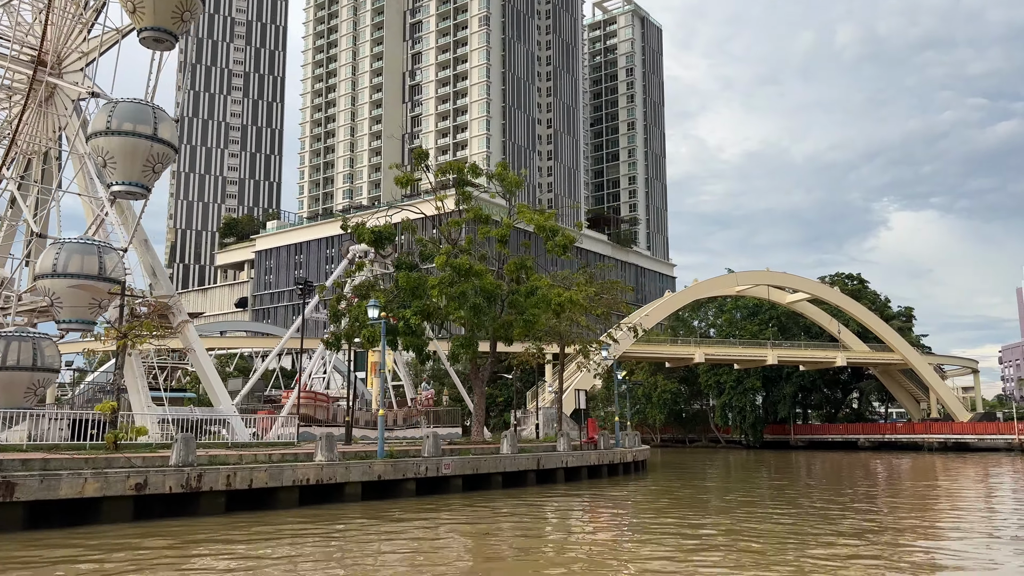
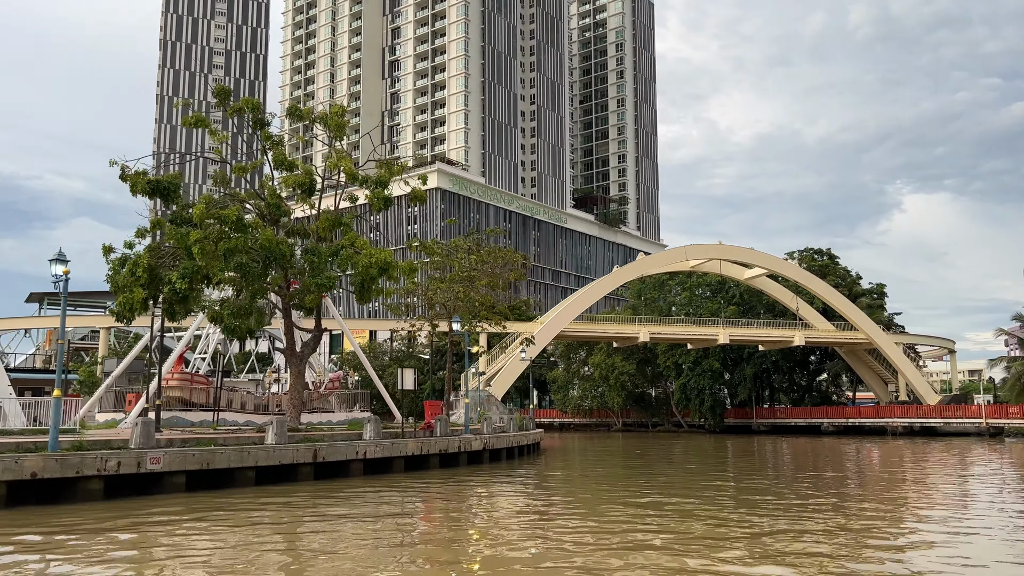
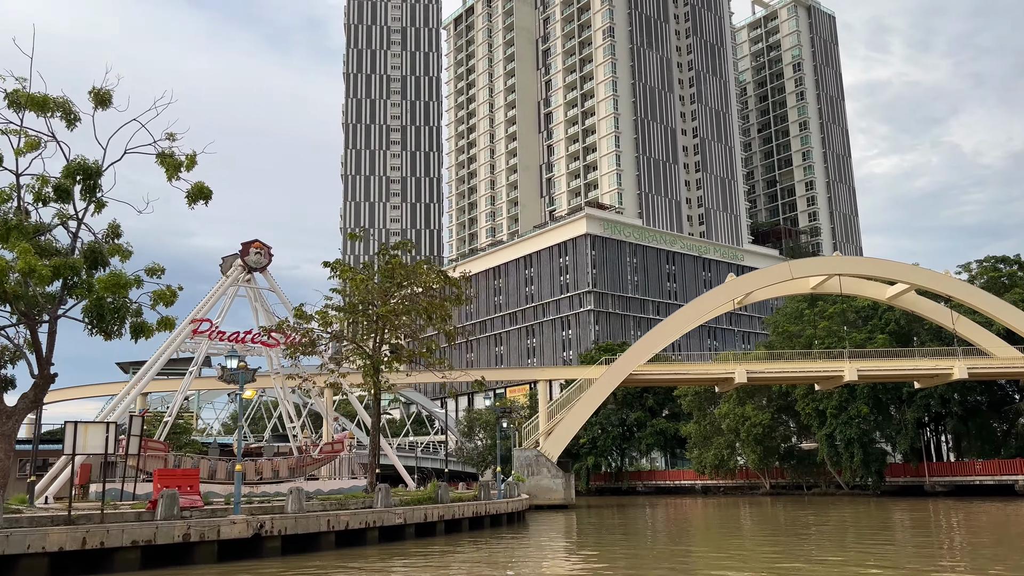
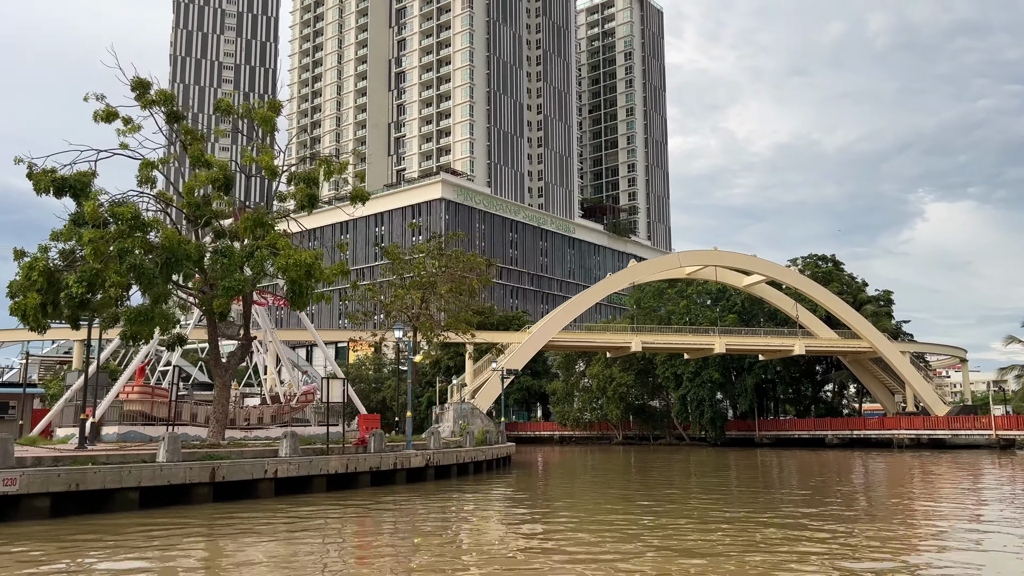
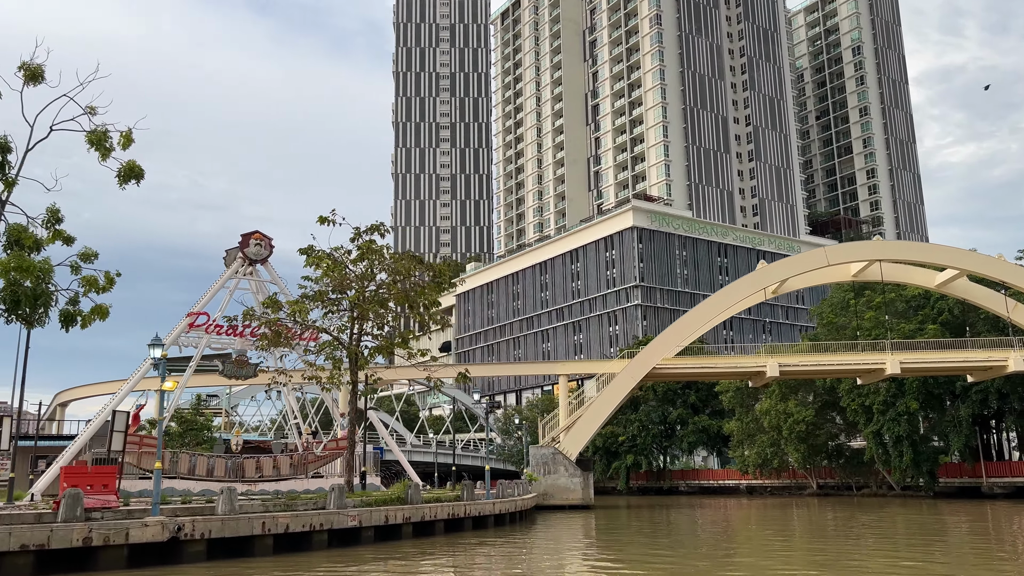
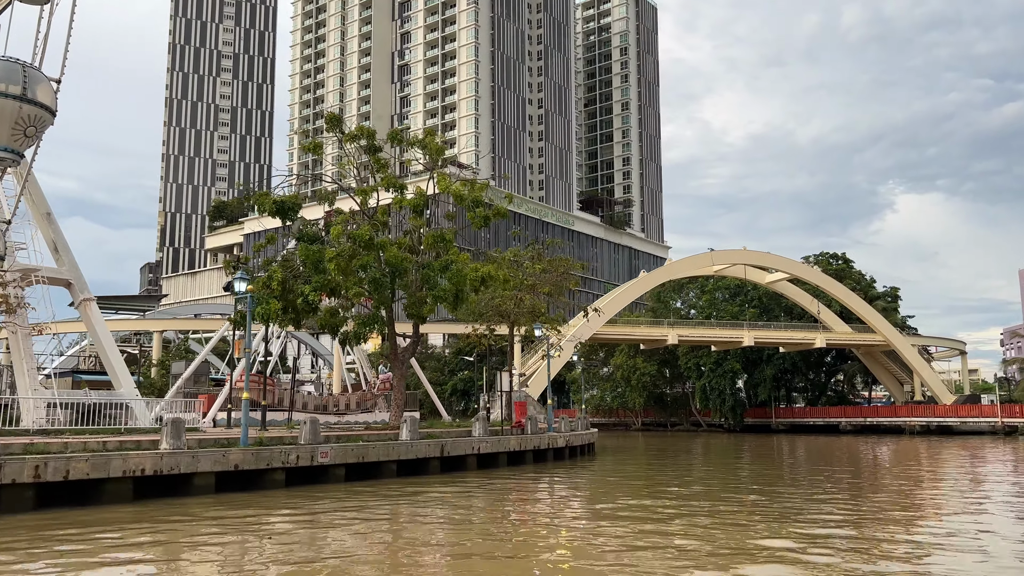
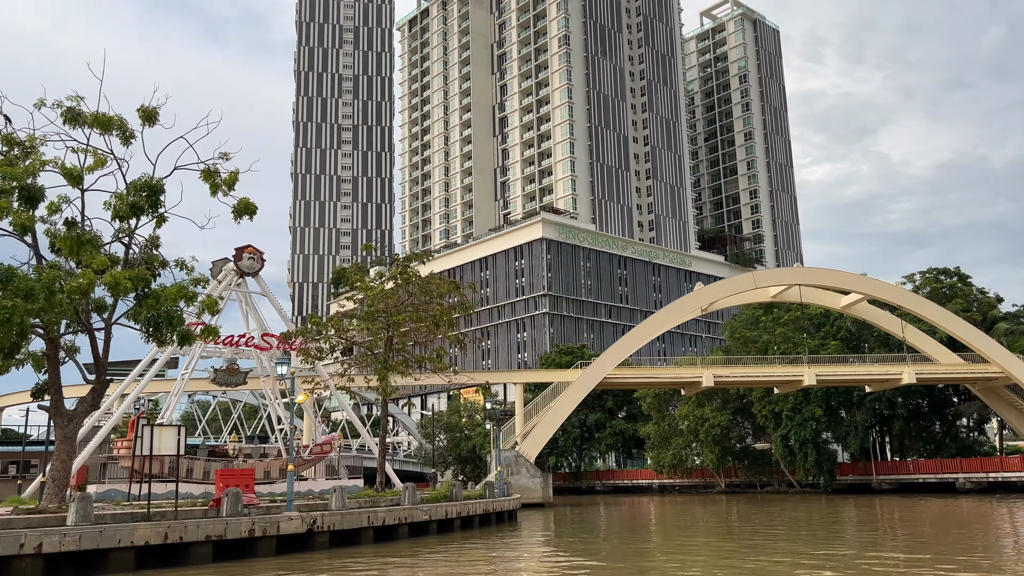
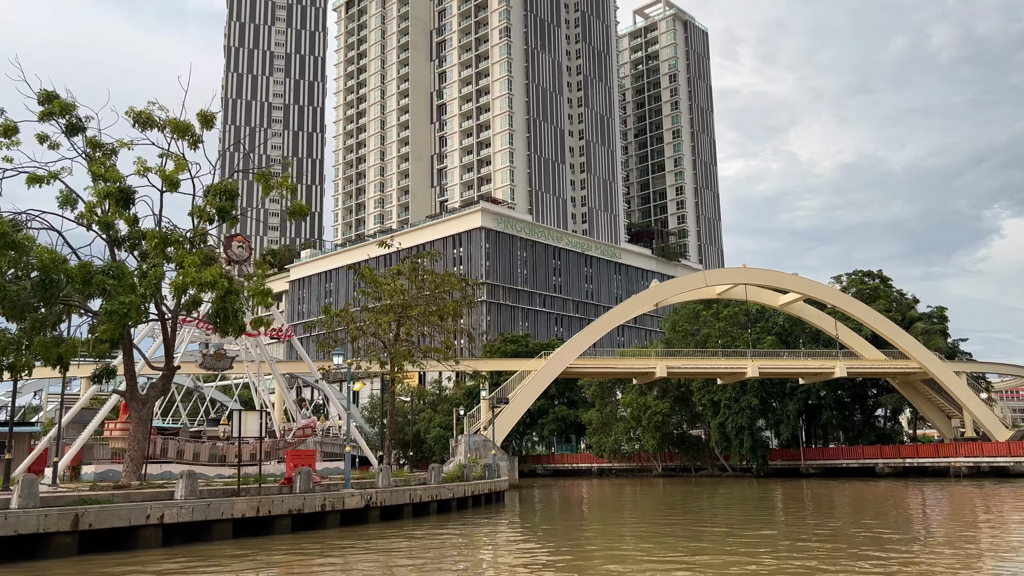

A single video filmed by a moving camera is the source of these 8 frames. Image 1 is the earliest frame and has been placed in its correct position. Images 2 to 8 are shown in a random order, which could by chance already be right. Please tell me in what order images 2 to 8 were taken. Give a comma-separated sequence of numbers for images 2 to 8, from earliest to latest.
6, 2, 4, 8, 7, 3, 5
